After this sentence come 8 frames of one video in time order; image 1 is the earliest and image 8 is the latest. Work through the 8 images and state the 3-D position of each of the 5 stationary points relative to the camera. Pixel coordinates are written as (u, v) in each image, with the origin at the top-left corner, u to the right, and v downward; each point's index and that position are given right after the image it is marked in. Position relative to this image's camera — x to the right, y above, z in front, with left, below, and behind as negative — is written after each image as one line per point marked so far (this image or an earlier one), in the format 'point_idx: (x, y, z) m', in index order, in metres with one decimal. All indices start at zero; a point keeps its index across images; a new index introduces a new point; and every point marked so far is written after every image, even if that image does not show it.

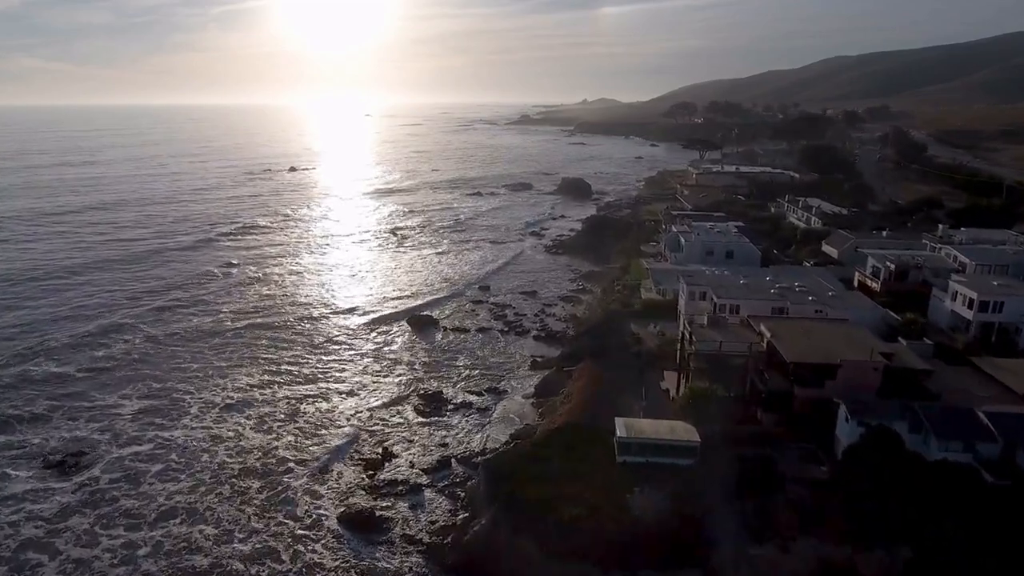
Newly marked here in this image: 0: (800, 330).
0: (+8.7, -1.3, +19.7) m
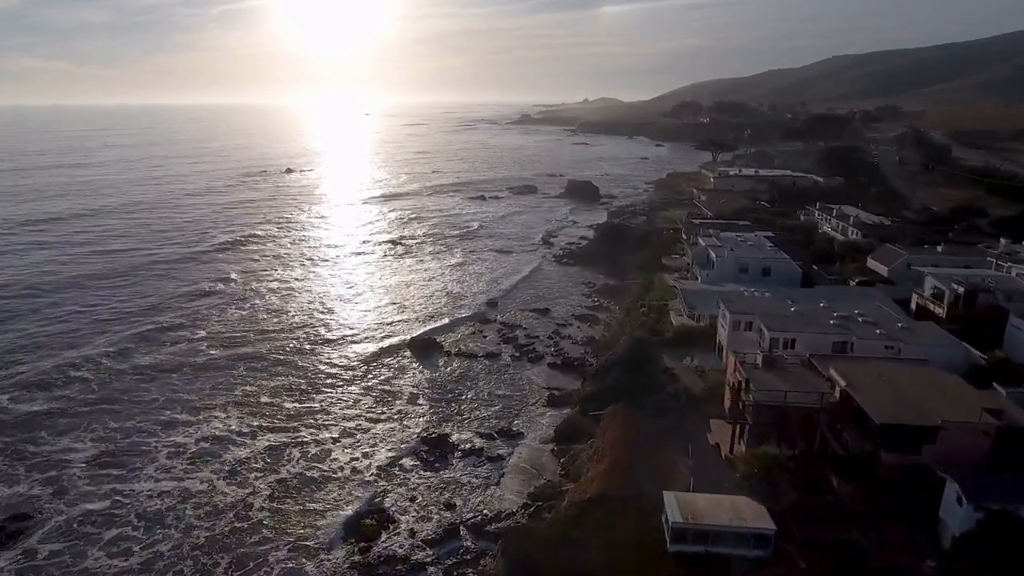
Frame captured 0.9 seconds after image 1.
0: (+9.2, -2.2, +16.4) m
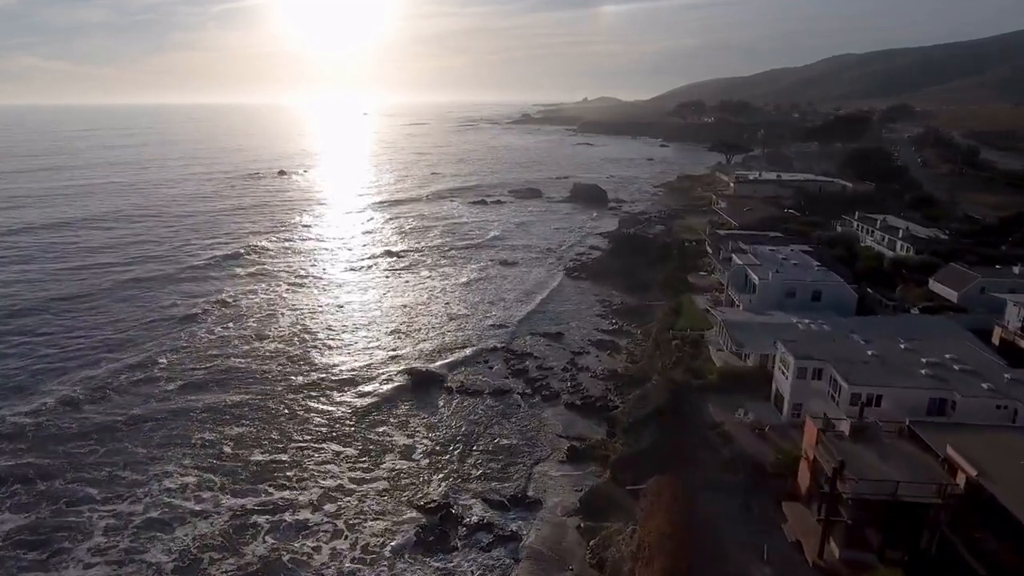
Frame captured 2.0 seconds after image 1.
0: (+9.6, -3.2, +12.7) m
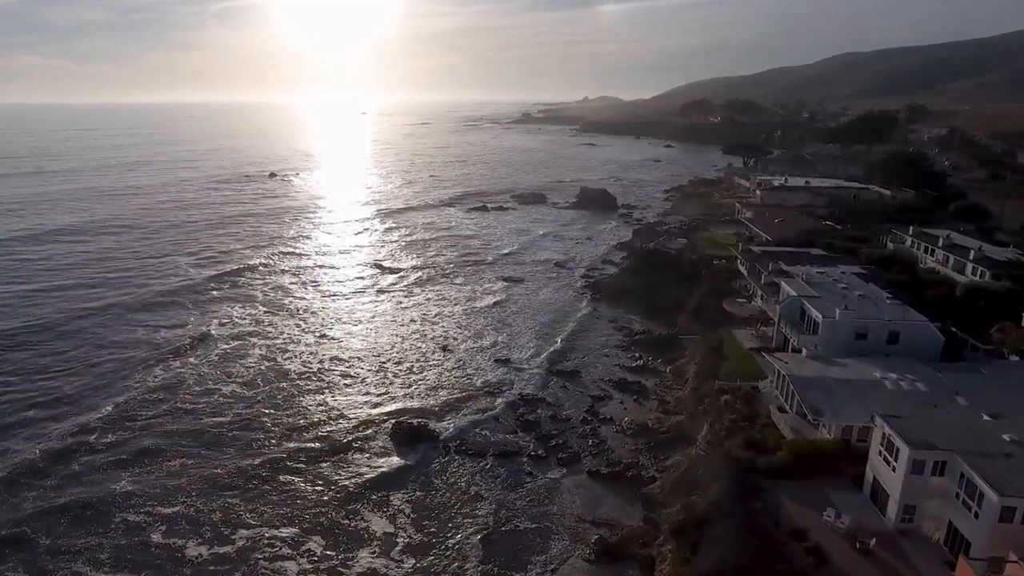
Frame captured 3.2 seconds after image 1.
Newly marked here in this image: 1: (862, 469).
0: (+10.0, -4.5, +8.3) m
1: (+8.2, -4.2, +15.2) m
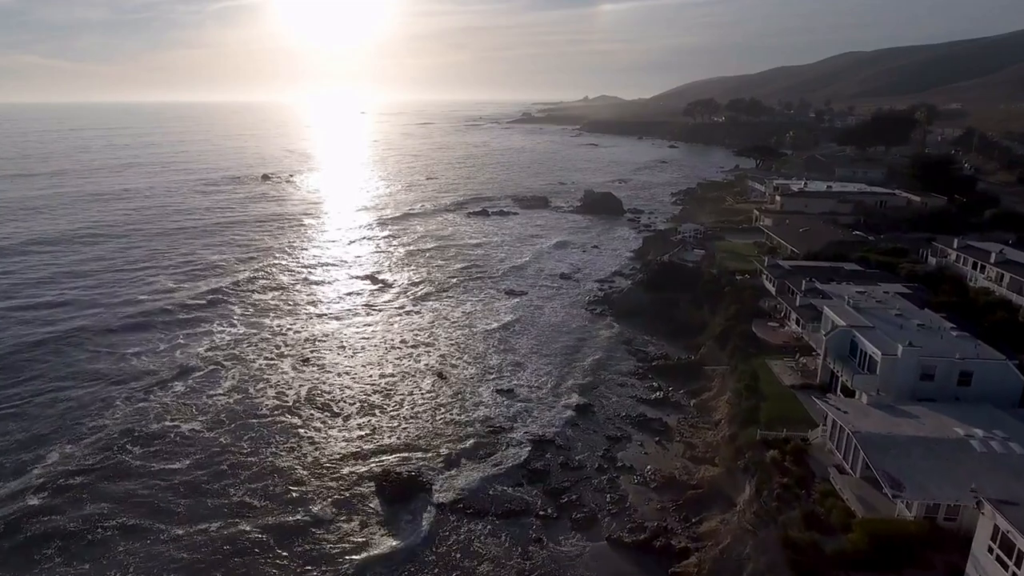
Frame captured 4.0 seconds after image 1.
0: (+10.1, -5.3, +5.3) m
1: (+8.3, -5.1, +12.2) m
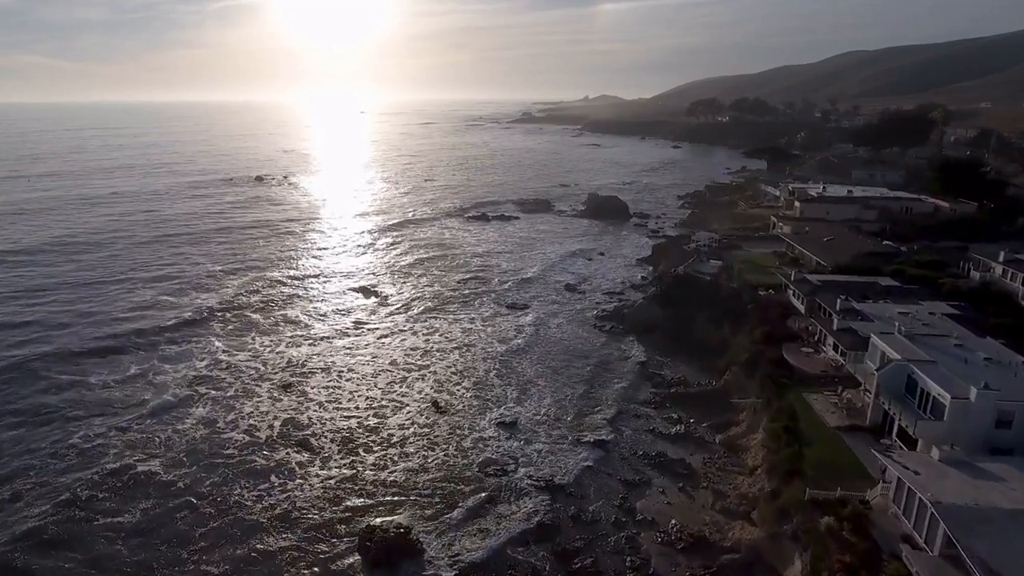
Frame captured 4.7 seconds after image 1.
0: (+10.2, -6.1, +2.7) m
1: (+8.4, -5.8, +9.6) m
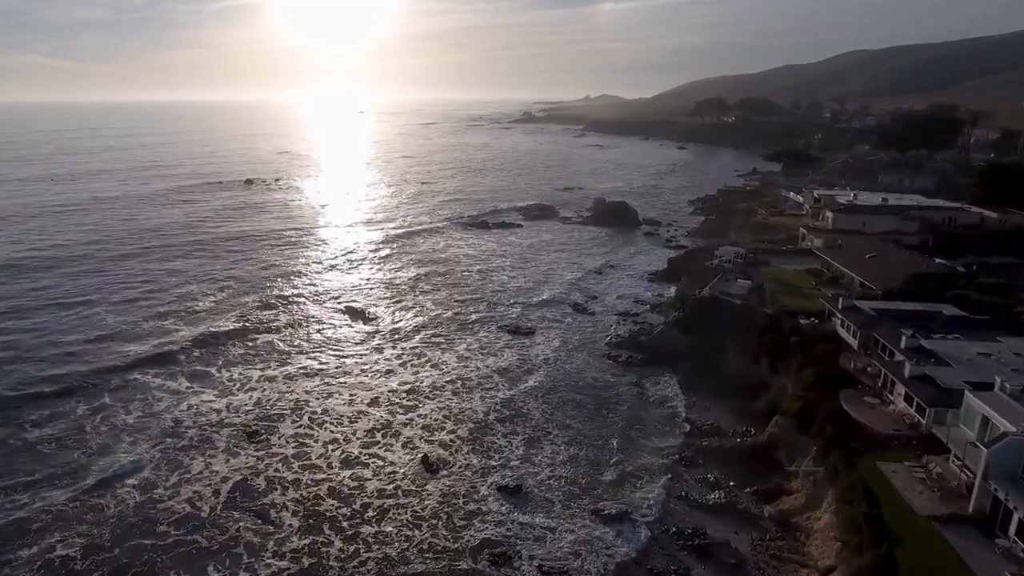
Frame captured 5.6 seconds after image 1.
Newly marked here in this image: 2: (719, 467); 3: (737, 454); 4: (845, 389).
0: (+10.3, -7.1, -1.1) m
1: (+8.6, -6.9, +5.9) m
2: (+6.1, -5.3, +19.3) m
3: (+6.7, -5.0, +19.4) m
4: (+9.9, -3.1, +19.4) m
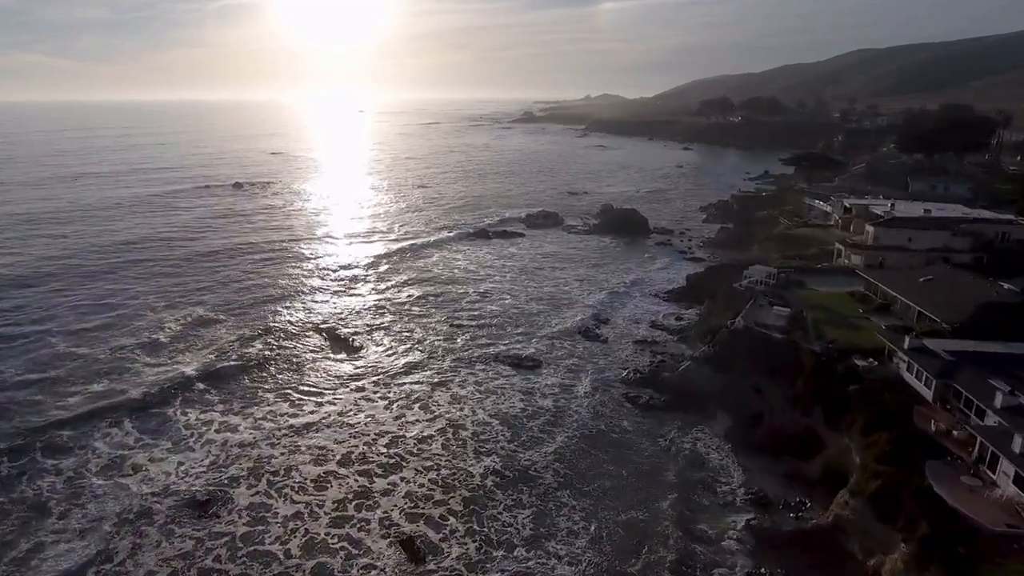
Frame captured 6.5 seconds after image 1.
0: (+10.4, -8.3, -4.8) m
1: (+8.7, -8.0, +2.1) m
2: (+6.2, -6.5, +15.5) m
3: (+6.8, -6.2, +15.6) m
4: (+10.1, -4.2, +15.6) m
